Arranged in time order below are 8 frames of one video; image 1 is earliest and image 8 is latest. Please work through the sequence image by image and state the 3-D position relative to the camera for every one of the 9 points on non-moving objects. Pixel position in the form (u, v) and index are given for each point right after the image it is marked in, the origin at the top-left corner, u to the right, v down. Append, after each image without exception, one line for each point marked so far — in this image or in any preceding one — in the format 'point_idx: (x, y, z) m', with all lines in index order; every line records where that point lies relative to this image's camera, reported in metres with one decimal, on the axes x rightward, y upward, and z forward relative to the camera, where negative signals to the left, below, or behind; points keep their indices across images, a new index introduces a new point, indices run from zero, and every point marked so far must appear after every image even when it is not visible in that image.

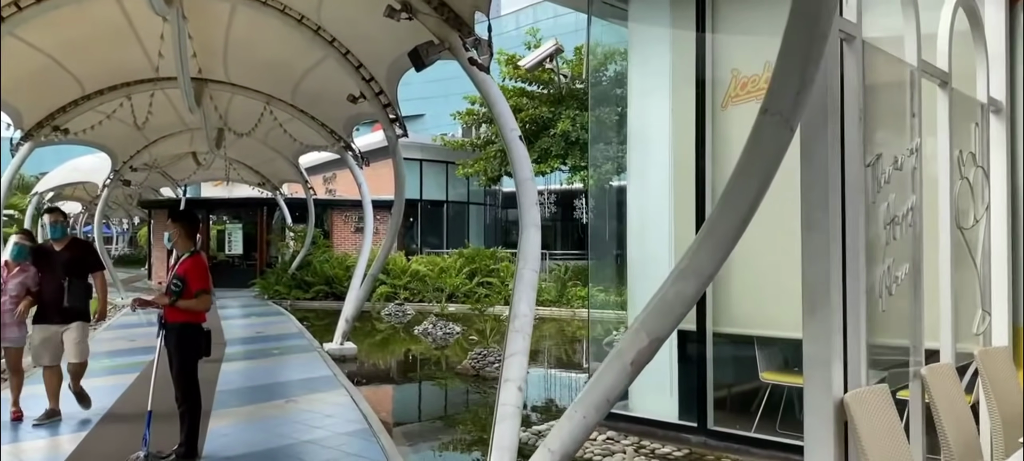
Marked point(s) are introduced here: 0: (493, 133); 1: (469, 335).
0: (-0.4, +2.1, +17.4) m
1: (-0.6, -1.6, +11.6) m
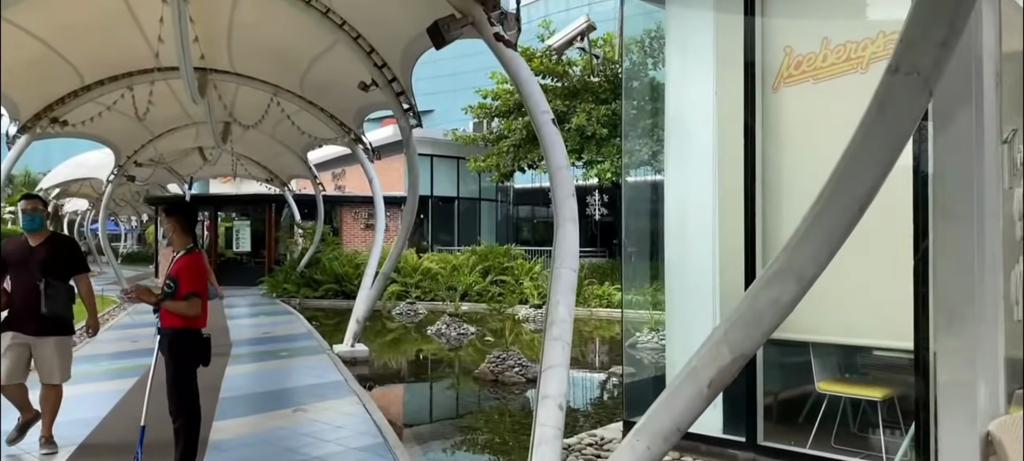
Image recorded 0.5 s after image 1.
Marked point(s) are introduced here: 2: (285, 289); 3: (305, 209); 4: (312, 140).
0: (-0.1, +2.2, +17.0) m
1: (-0.4, -1.5, +11.2) m
2: (-4.1, -1.1, +14.6) m
3: (-4.7, +0.5, +18.3) m
4: (-2.7, +1.3, +11.1) m
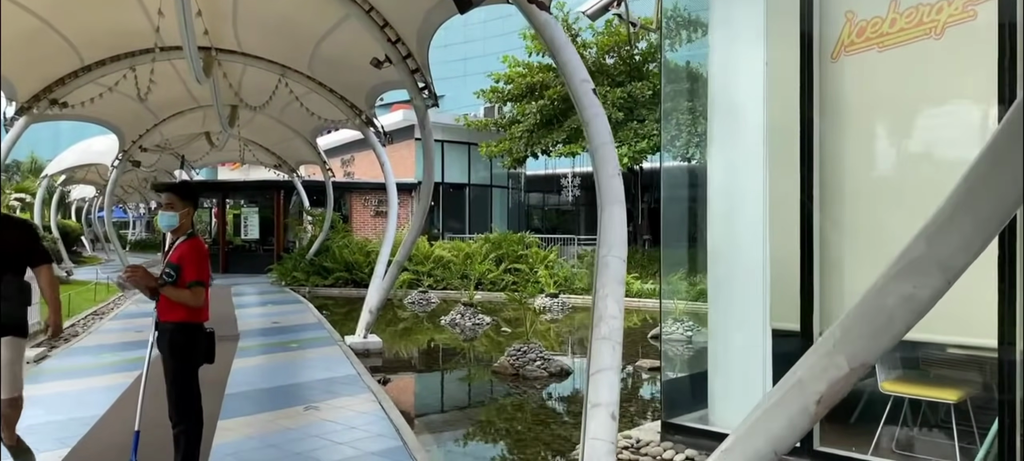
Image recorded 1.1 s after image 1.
0: (+0.1, +2.4, +16.6) m
1: (-0.2, -1.3, +10.9) m
2: (-3.9, -0.8, +14.3) m
3: (-4.4, +0.8, +18.0) m
4: (-2.5, +1.4, +10.7) m
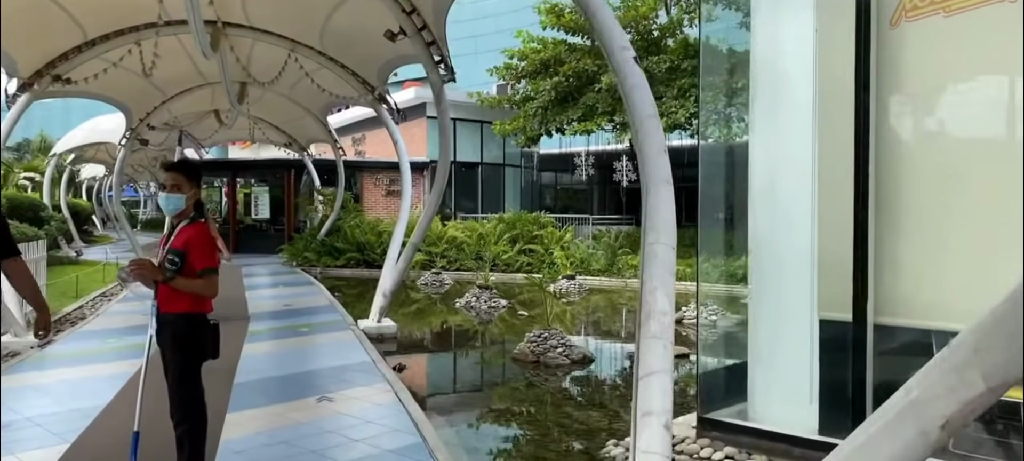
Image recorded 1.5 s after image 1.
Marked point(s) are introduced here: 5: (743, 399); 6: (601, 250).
0: (+0.4, +2.8, +16.2) m
1: (0.0, -1.1, +10.7) m
2: (-3.6, -0.5, +14.1) m
3: (-4.1, +1.2, +17.8) m
4: (-2.3, +1.7, +10.4) m
5: (+1.1, -0.8, +3.9) m
6: (+1.4, -0.3, +12.7) m
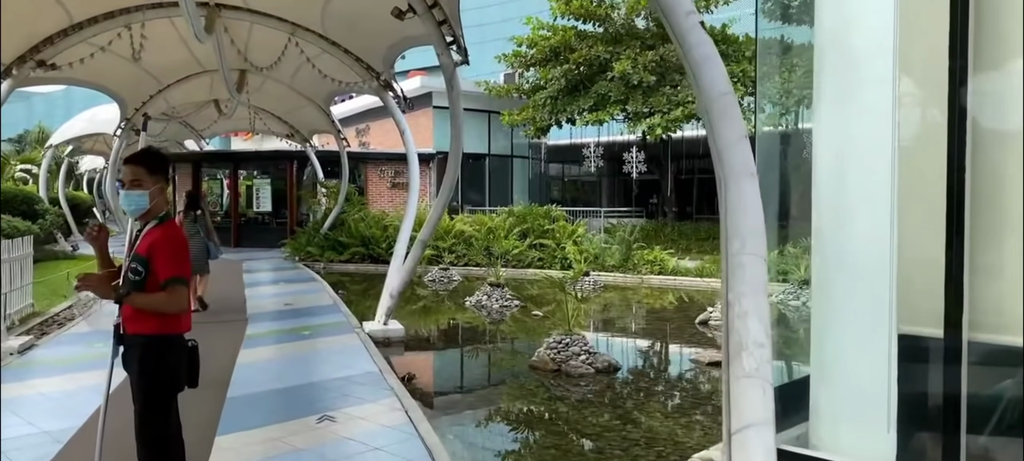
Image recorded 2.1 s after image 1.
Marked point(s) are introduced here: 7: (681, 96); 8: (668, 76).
0: (+0.6, +3.0, +15.7) m
1: (+0.2, -1.0, +10.2) m
2: (-3.5, -0.4, +13.6) m
3: (-3.9, +1.4, +17.3) m
4: (-2.2, +1.8, +9.9) m
5: (+1.2, -0.8, +3.4) m
6: (+1.6, -0.2, +12.2) m
7: (+2.9, +2.3, +13.9) m
8: (+2.7, +2.7, +14.2) m
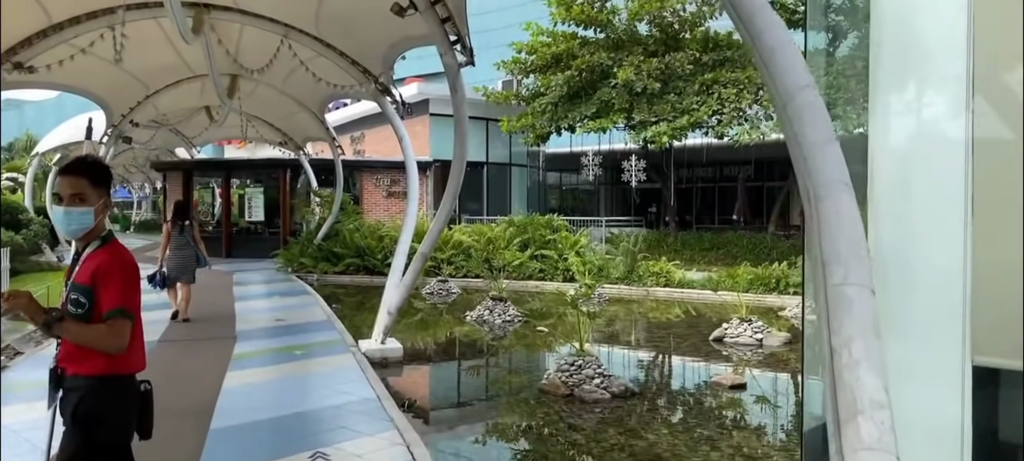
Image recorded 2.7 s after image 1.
0: (+0.6, +2.8, +15.3) m
1: (+0.2, -1.1, +9.8) m
2: (-3.5, -0.5, +13.2) m
3: (-4.0, +1.2, +16.9) m
4: (-2.2, +1.6, +9.6) m
5: (+1.3, -0.9, +3.1) m
6: (+1.6, -0.4, +11.9) m
7: (+2.9, +2.1, +13.6) m
8: (+2.7, +2.5, +13.8) m
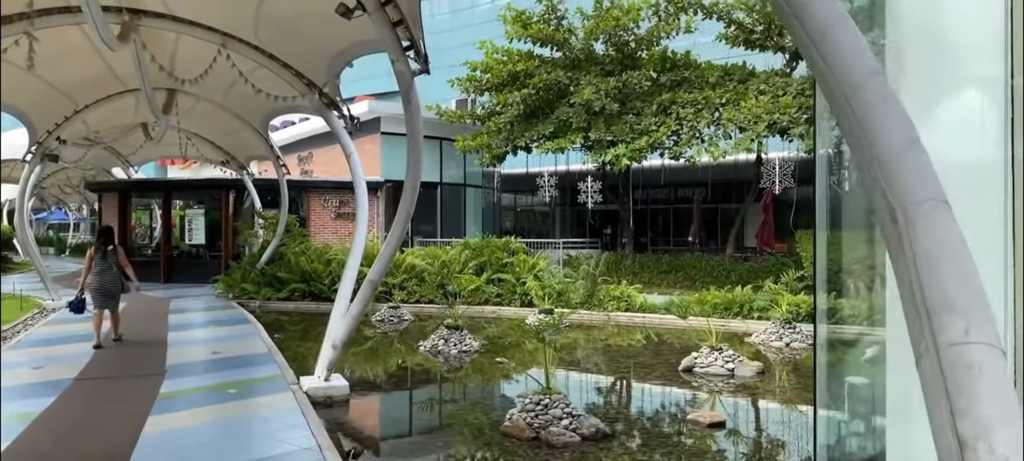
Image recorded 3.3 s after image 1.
0: (-0.3, +2.3, +14.9) m
1: (-0.3, -1.4, +9.3) m
2: (-4.2, -0.9, +12.5) m
3: (-4.9, +0.7, +16.1) m
4: (-2.6, +1.4, +9.0) m
5: (+1.2, -1.0, +2.6) m
6: (+0.9, -0.7, +11.4) m
7: (+2.2, +1.8, +13.3) m
8: (+2.0, +2.1, +13.6) m
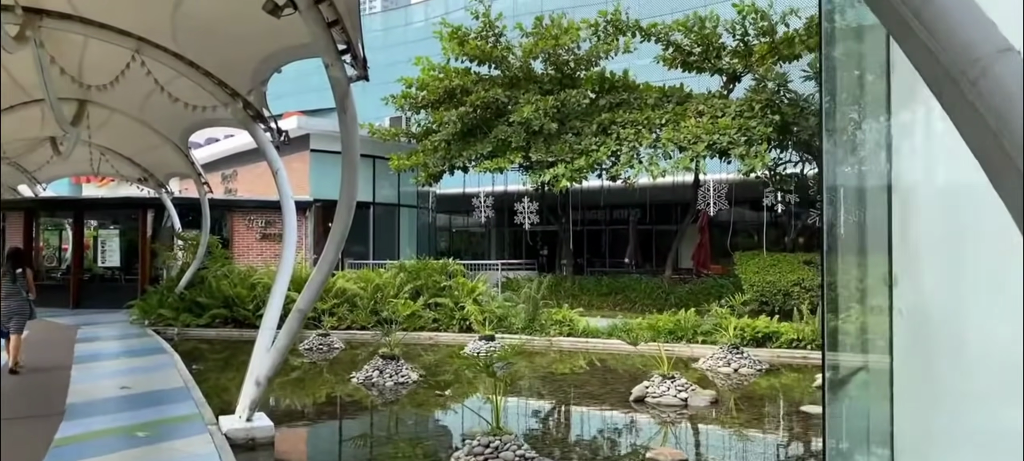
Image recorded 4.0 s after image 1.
0: (-1.4, +2.0, +14.5) m
1: (-1.0, -1.6, +8.7) m
2: (-5.1, -1.2, +11.7) m
3: (-6.1, +0.3, +15.3) m
4: (-3.3, +1.1, +8.3) m
5: (+1.1, -1.1, +2.3) m
6: (+0.1, -1.0, +11.0) m
7: (+1.2, +1.4, +13.1) m
8: (+0.9, +1.8, +13.3) m
